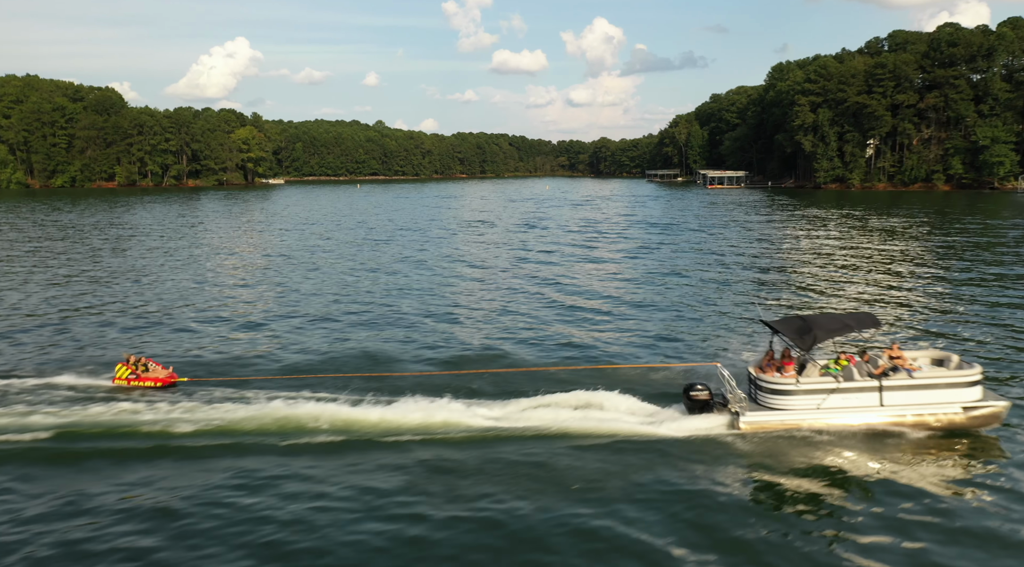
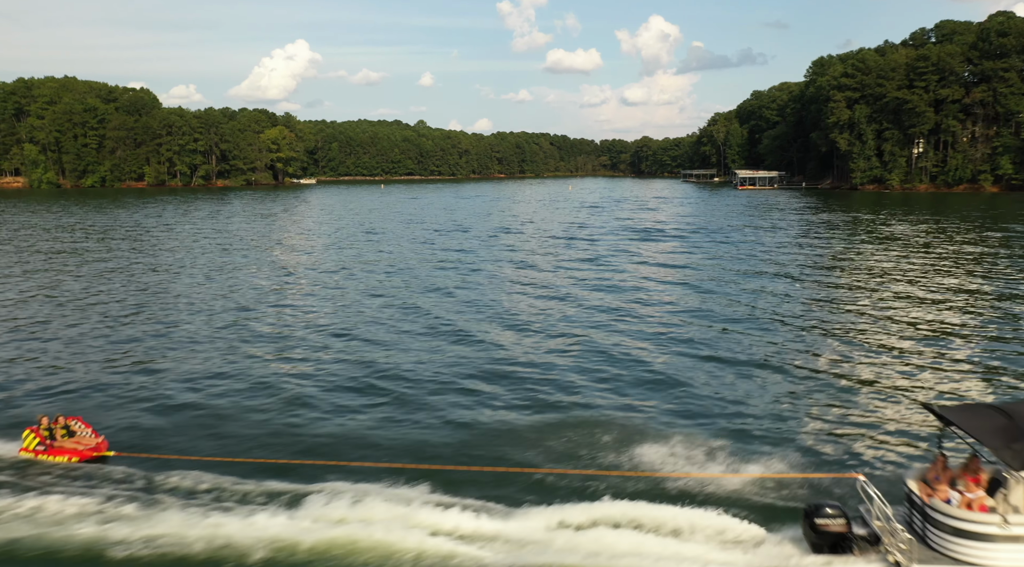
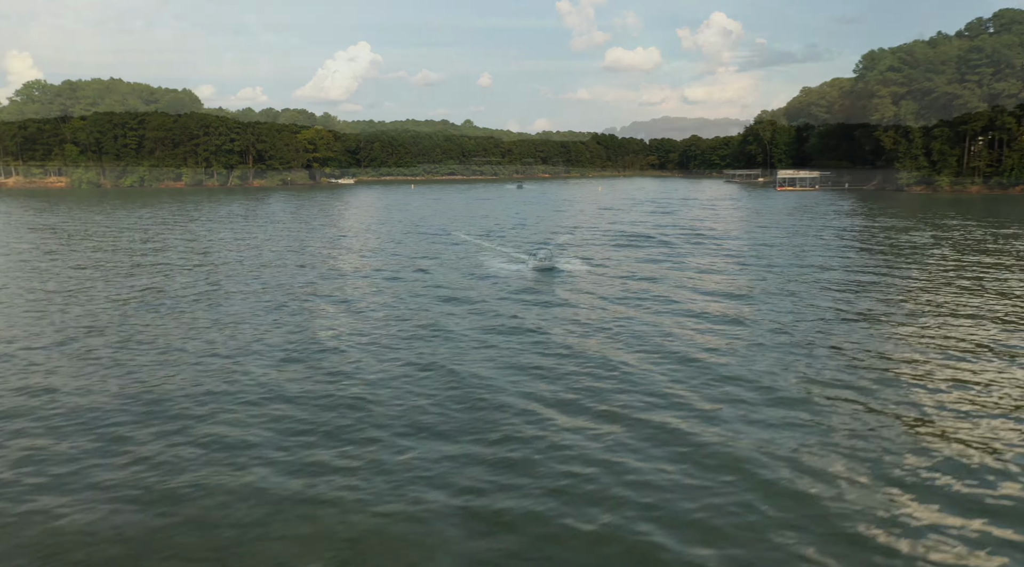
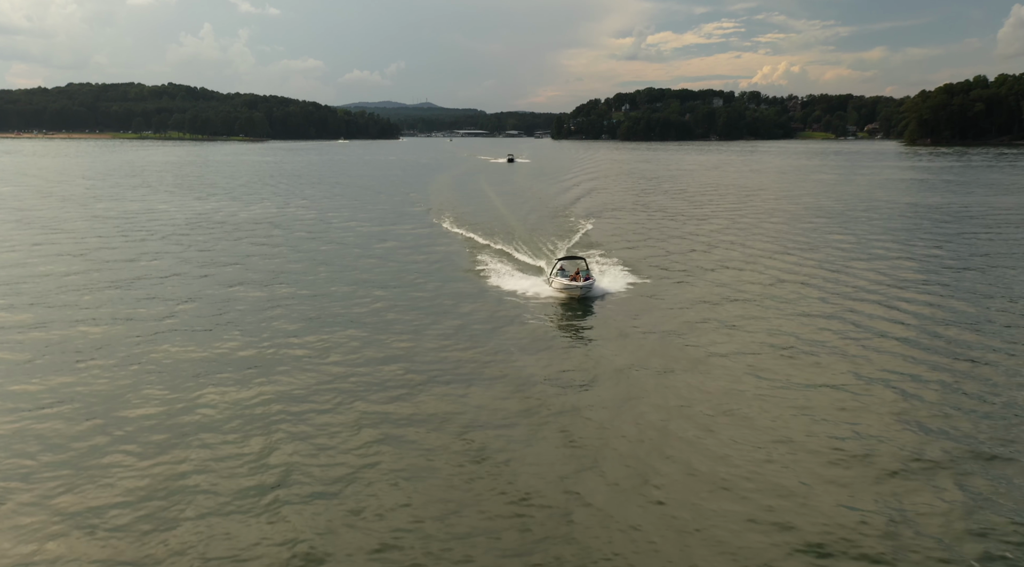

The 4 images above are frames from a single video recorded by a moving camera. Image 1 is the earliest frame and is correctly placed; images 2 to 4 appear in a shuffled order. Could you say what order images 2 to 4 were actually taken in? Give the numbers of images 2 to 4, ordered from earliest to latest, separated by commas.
2, 3, 4
